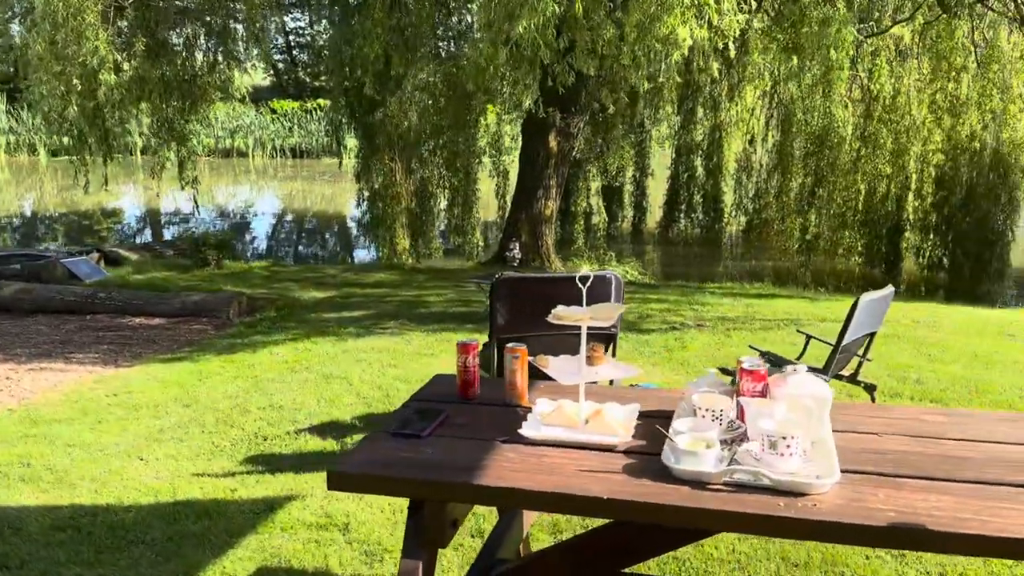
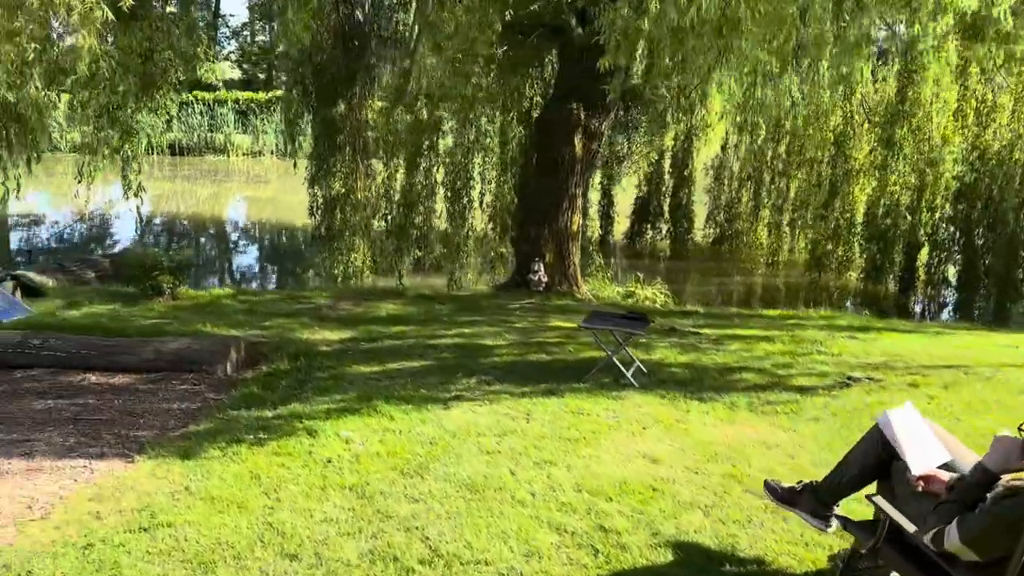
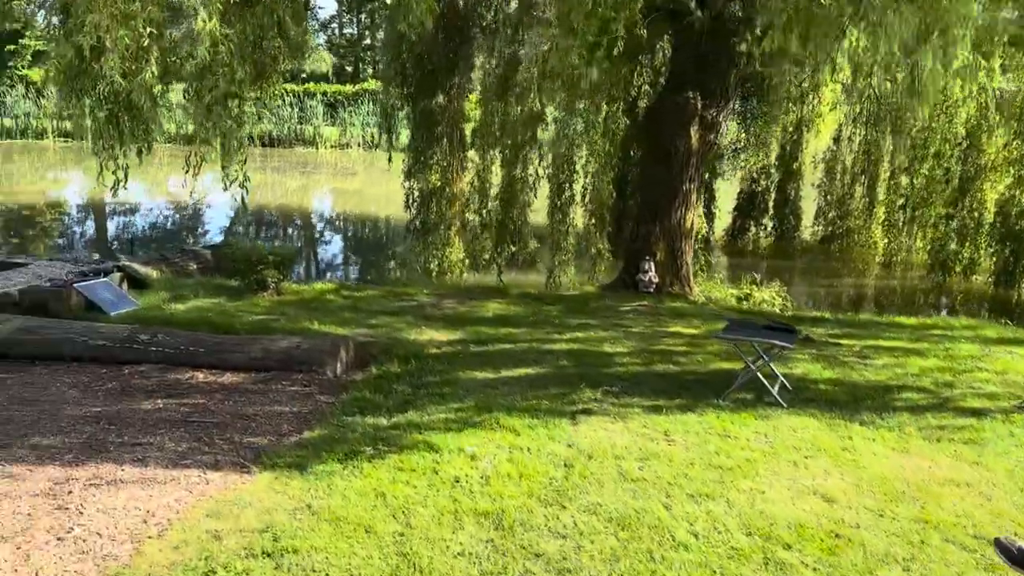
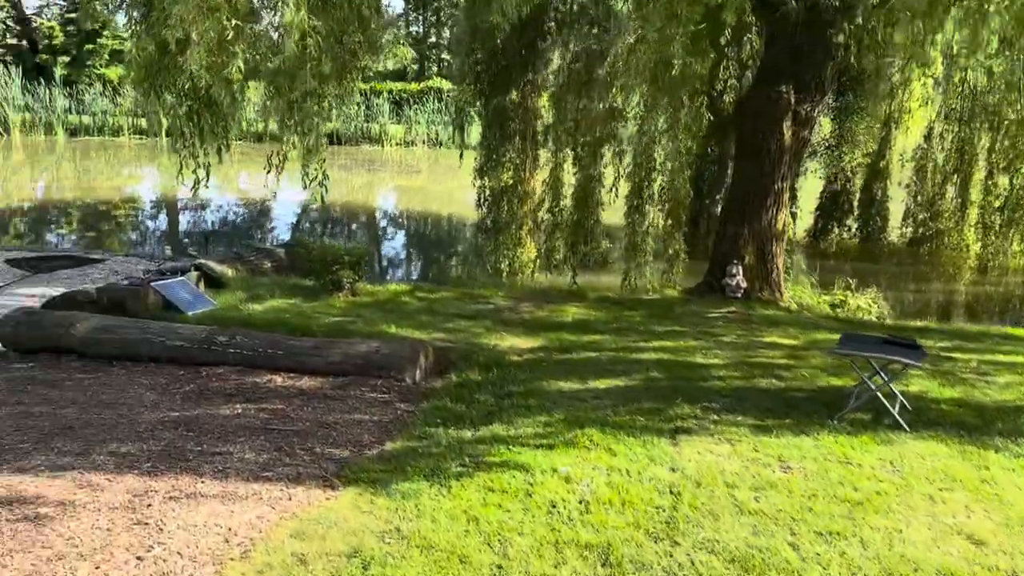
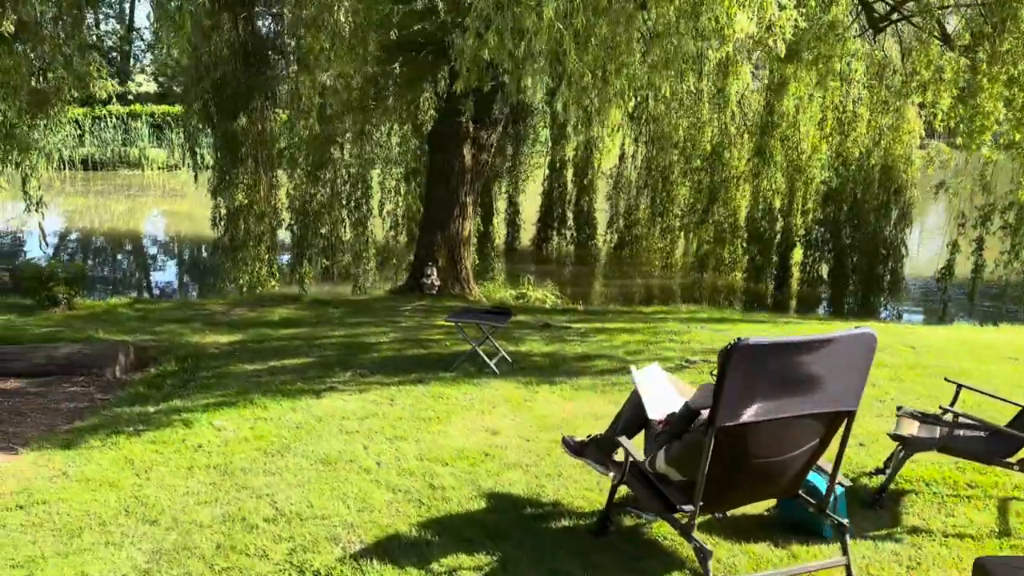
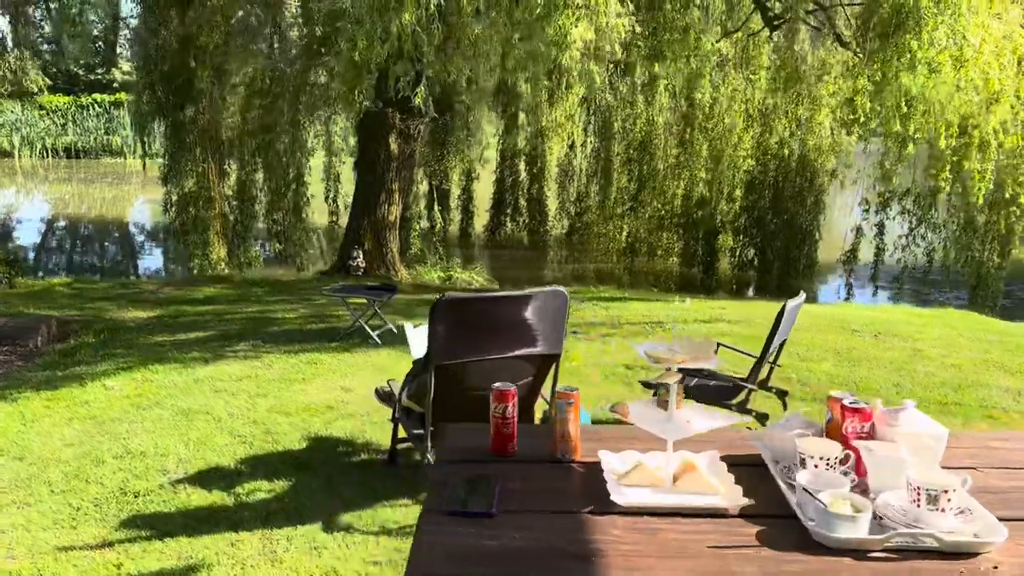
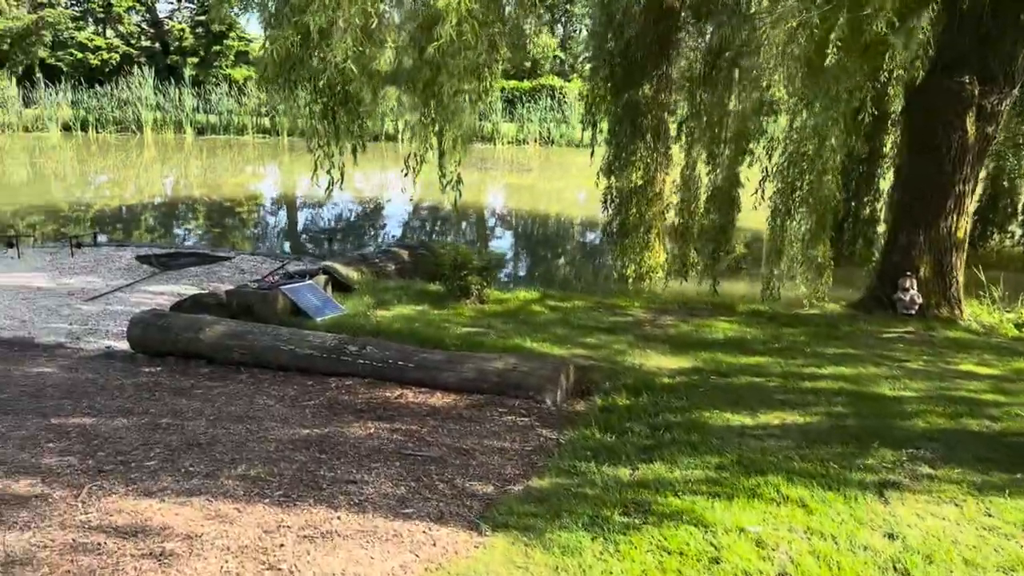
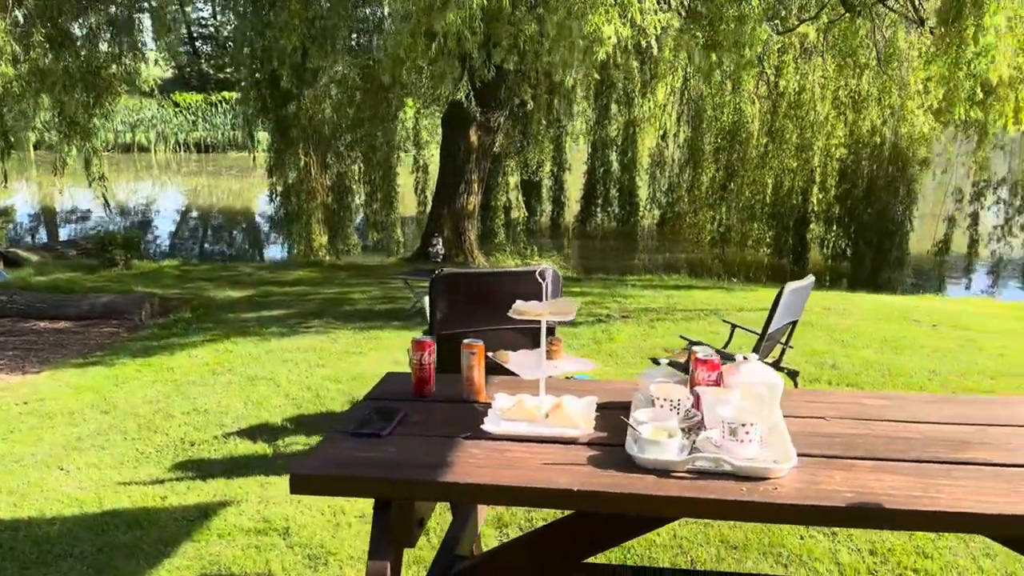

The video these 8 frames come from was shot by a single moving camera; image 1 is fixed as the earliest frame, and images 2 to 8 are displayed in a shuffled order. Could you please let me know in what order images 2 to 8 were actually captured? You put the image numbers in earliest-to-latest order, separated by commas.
8, 6, 5, 2, 3, 4, 7
